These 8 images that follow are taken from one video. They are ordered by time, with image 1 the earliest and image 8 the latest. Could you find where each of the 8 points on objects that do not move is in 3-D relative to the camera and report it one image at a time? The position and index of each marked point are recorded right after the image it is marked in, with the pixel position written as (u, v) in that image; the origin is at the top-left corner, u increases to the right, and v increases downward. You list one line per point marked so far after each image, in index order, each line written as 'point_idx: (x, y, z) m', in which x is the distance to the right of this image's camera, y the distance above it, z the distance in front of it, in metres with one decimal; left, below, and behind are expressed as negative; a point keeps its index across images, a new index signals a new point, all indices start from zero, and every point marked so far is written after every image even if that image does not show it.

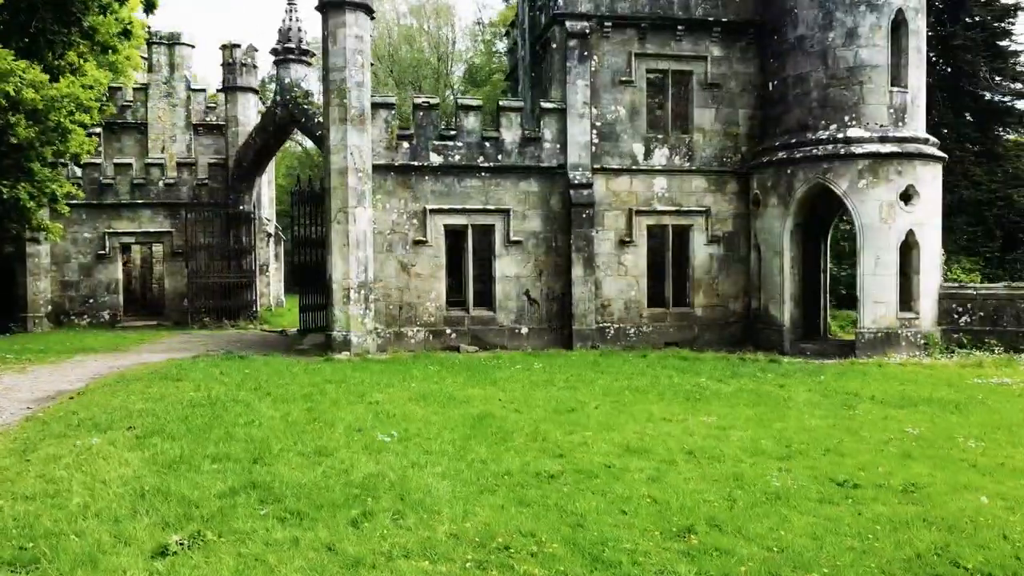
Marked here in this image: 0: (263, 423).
0: (-2.0, -1.1, +6.8) m
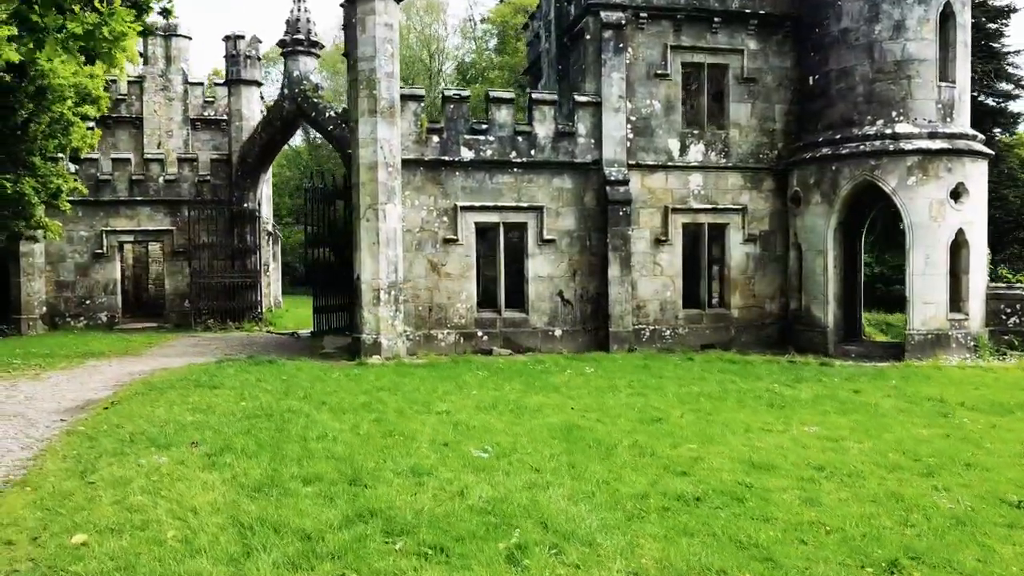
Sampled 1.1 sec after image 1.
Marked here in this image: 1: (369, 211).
0: (-1.3, -1.1, +6.2) m
1: (-2.1, +1.1, +12.0) m
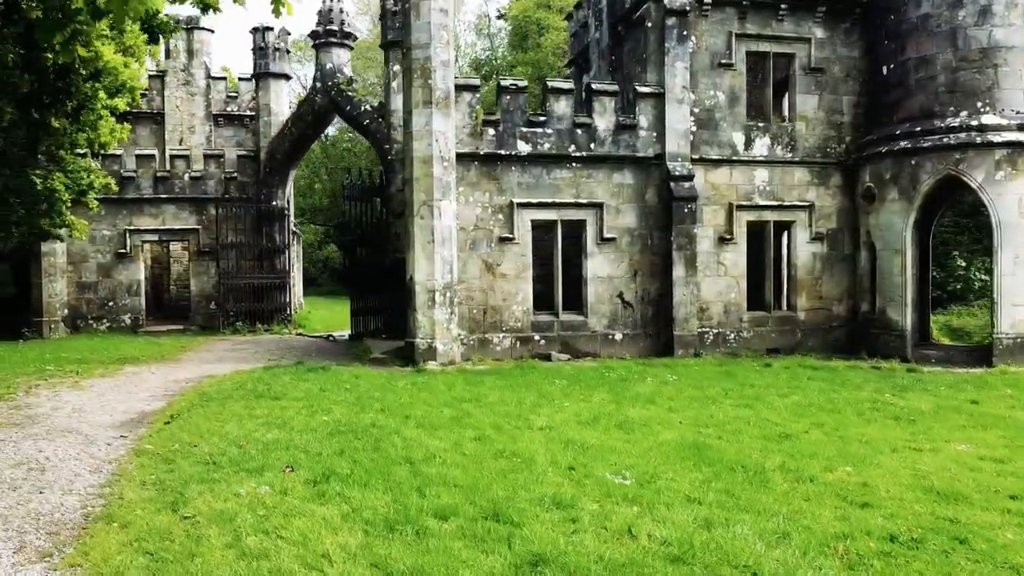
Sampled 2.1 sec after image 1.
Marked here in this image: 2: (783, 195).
0: (-0.4, -1.2, +5.5) m
1: (-1.2, +1.1, +11.3) m
2: (+4.3, +1.5, +12.9) m
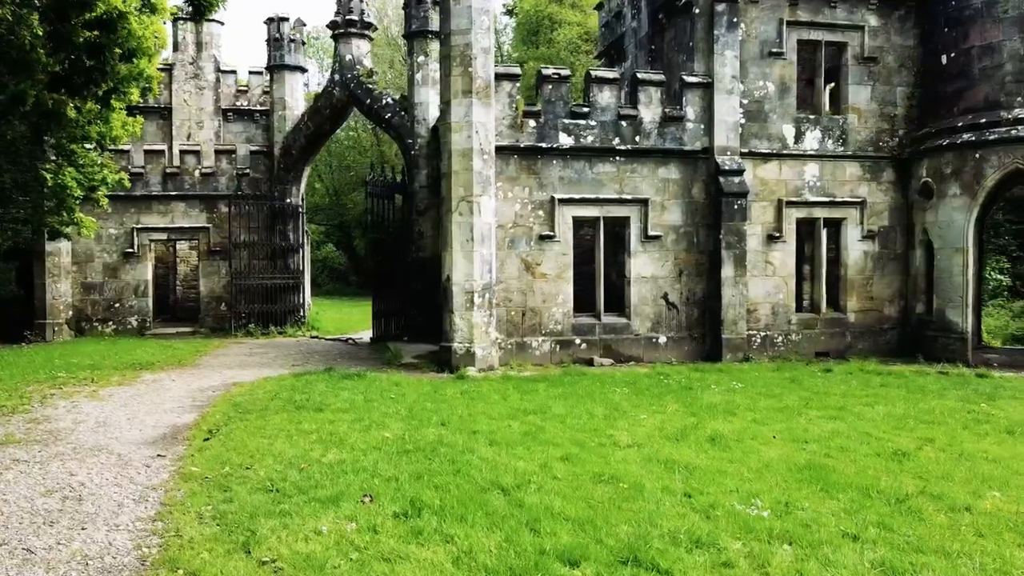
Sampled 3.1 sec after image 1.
0: (+0.2, -1.2, +4.8) m
1: (-0.7, +1.1, +10.6) m
2: (+4.8, +1.5, +12.3) m
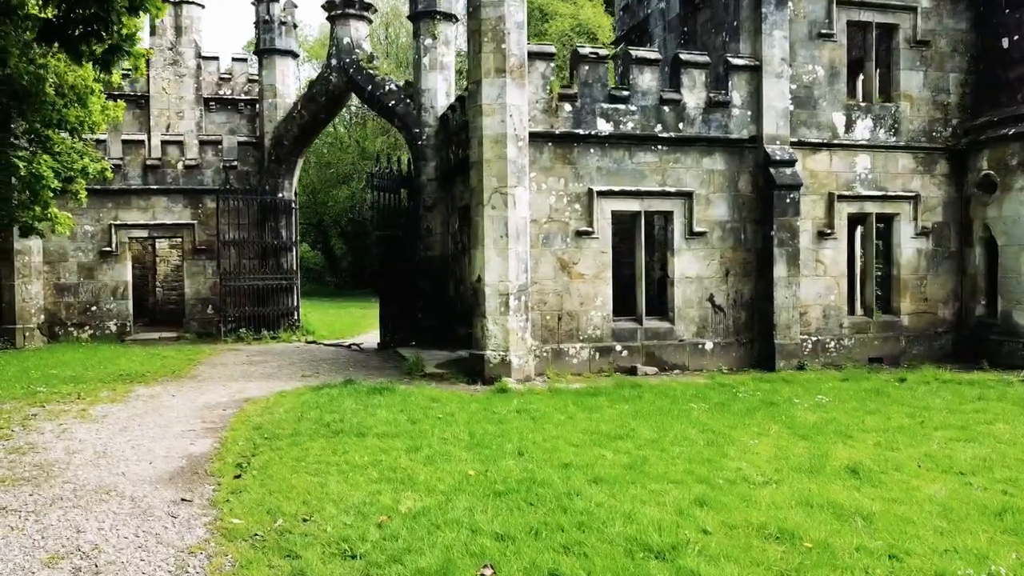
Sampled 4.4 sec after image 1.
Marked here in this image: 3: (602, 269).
0: (+0.9, -1.2, +3.8) m
1: (-0.2, +1.1, +9.5) m
2: (+5.2, +1.5, +11.4) m
3: (+1.1, +0.2, +10.4) m
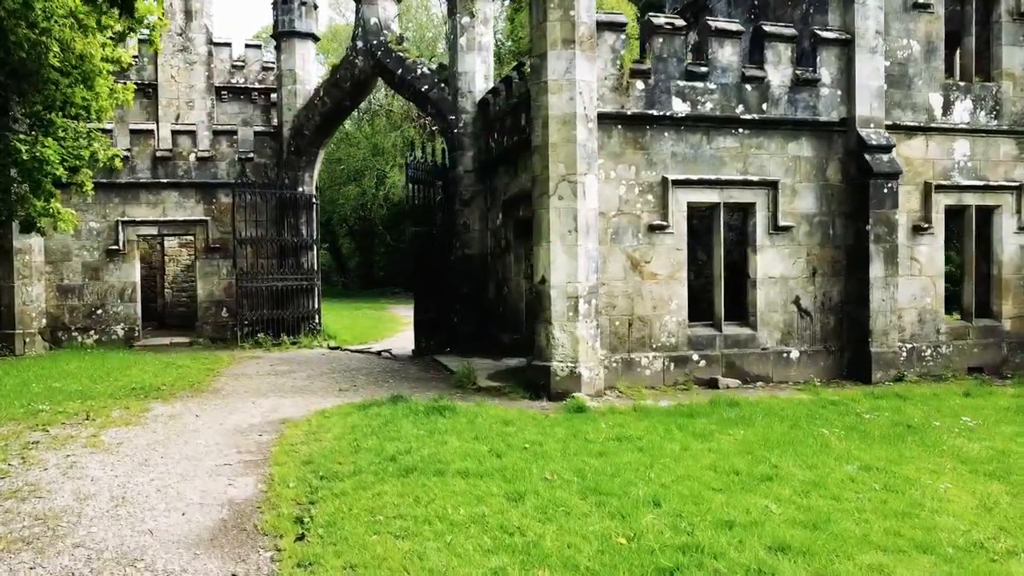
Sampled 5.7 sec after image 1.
0: (+1.6, -1.2, +2.6) m
1: (+0.5, +1.1, +8.3) m
2: (+6.0, +1.4, +10.2) m
3: (+1.9, +0.2, +9.2) m
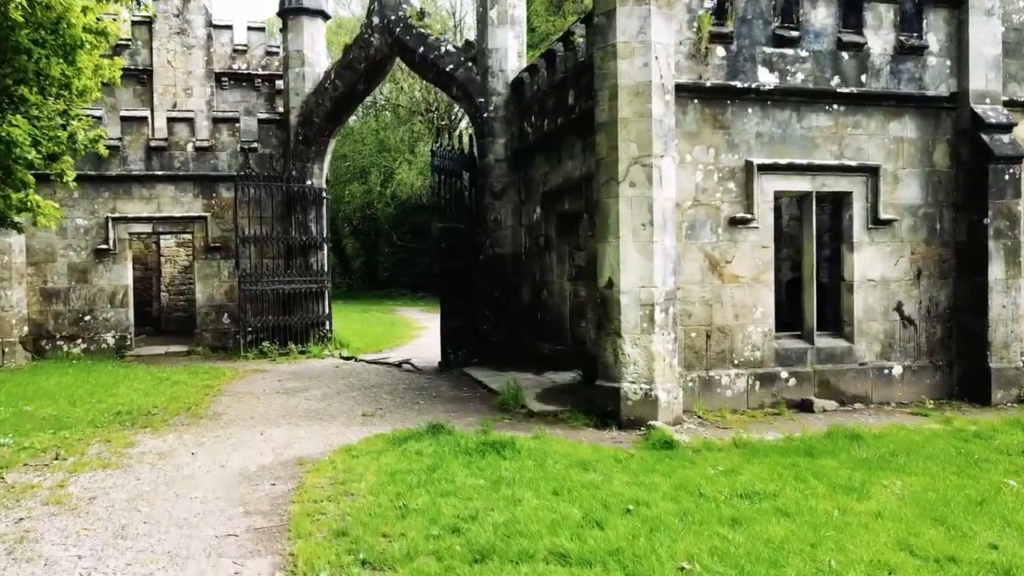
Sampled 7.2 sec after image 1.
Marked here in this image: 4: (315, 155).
0: (+2.1, -1.2, +1.1) m
1: (+1.0, +1.0, +6.9) m
2: (+6.5, +1.4, +8.8) m
3: (+2.4, +0.2, +7.7) m
4: (-3.4, +2.3, +14.2) m
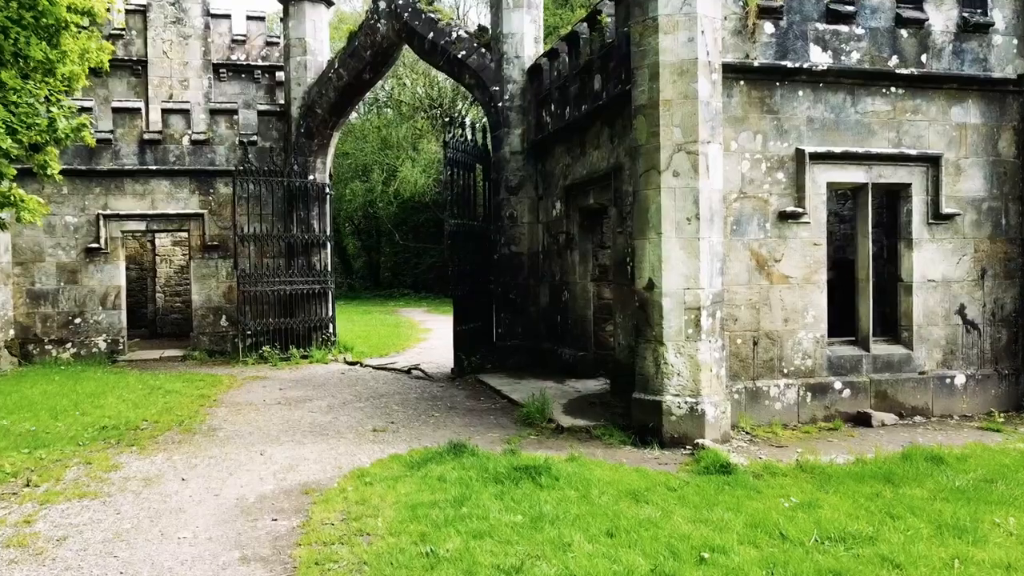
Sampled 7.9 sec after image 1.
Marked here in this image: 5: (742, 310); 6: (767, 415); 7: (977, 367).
0: (+2.3, -1.3, +0.4) m
1: (+1.3, +1.0, +6.1) m
2: (+6.7, +1.4, +8.1) m
3: (+2.6, +0.2, +7.0) m
4: (-3.2, +2.3, +13.4) m
5: (+1.9, -0.2, +6.8) m
6: (+2.1, -1.1, +6.8) m
7: (+4.2, -0.7, +7.4) m
